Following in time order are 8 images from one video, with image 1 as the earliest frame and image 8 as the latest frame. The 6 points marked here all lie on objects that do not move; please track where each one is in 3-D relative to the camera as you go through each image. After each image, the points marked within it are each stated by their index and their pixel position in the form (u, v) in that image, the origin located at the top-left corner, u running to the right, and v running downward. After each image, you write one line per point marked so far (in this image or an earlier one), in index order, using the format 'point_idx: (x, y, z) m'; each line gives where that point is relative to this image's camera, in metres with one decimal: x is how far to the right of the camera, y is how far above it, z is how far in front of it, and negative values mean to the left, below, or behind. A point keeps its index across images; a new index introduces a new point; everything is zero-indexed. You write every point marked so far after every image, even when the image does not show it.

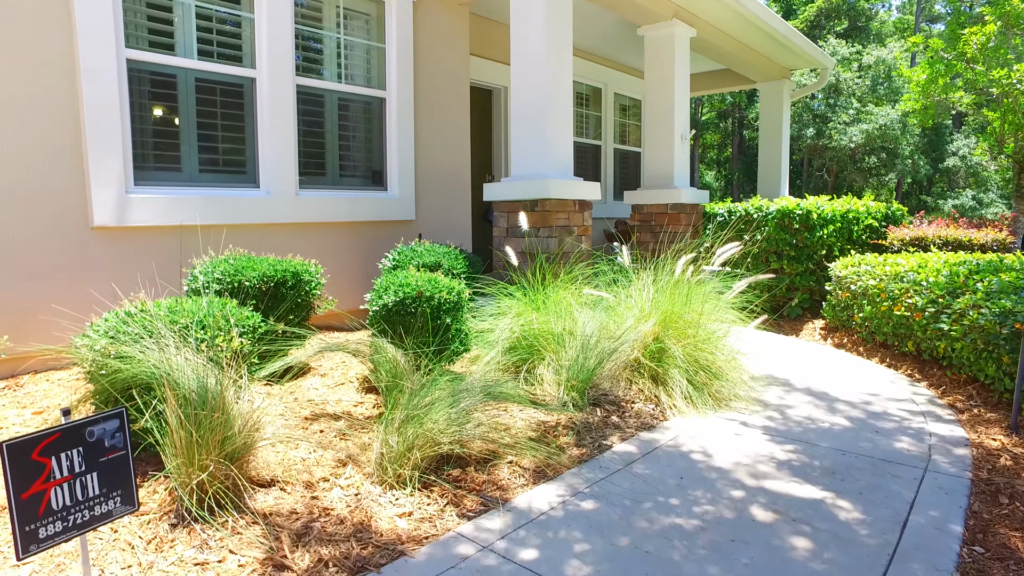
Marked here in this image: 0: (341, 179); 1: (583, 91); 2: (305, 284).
0: (-1.6, +1.0, +5.8) m
1: (+1.1, +3.0, +9.4) m
2: (-1.4, 0.0, +4.1) m
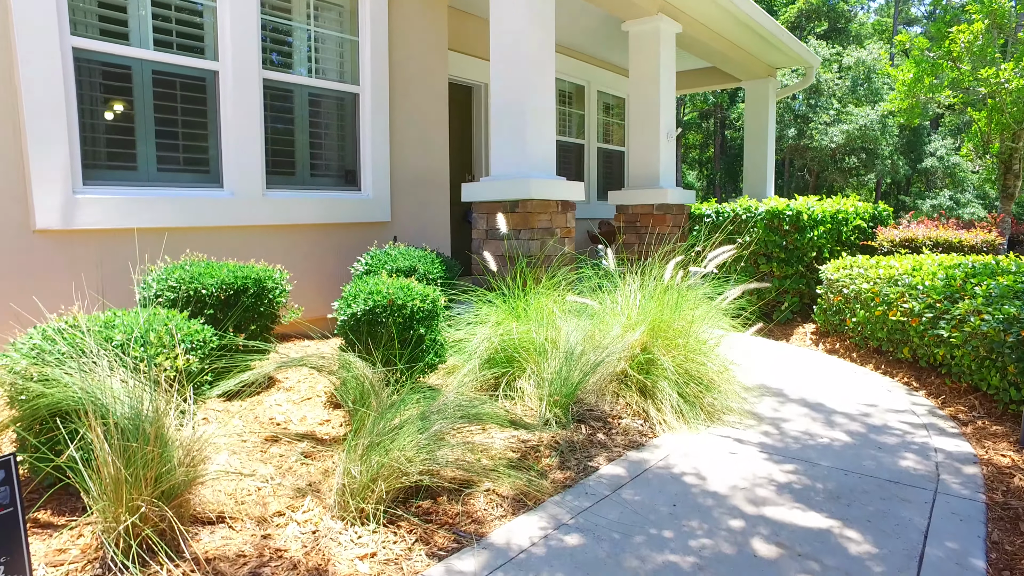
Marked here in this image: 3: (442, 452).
0: (-1.8, +0.9, +5.5) m
1: (+0.8, +3.0, +9.2) m
2: (-1.5, 0.0, +3.8) m
3: (-0.3, -0.7, +2.5) m
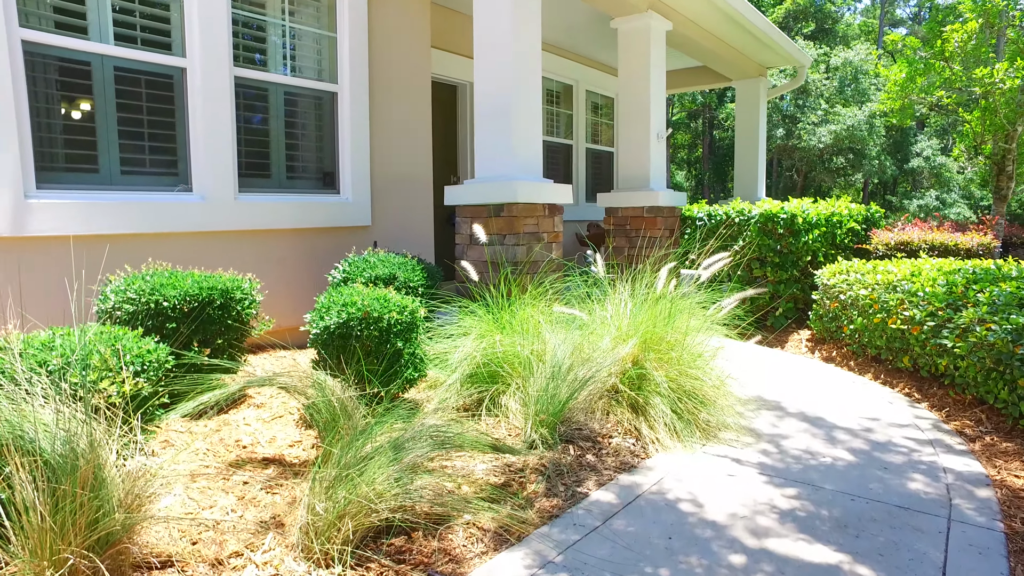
0: (-1.9, +0.9, +5.2) m
1: (+0.6, +2.9, +9.0) m
2: (-1.6, -0.1, +3.6) m
3: (-0.3, -0.7, +2.2) m
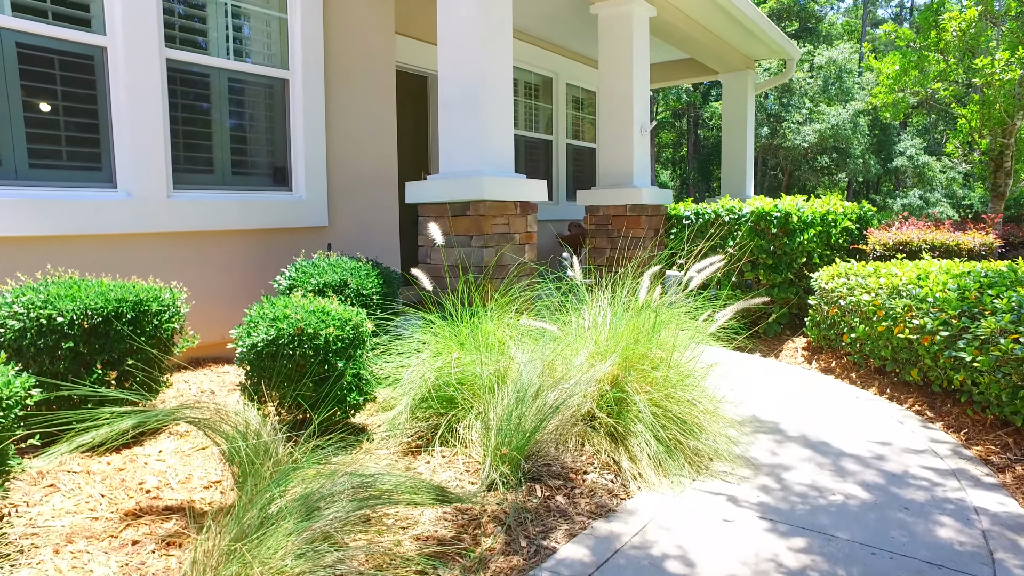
0: (-2.1, +0.8, +4.7) m
1: (+0.3, +2.8, +8.5) m
2: (-1.8, -0.1, +3.1) m
3: (-0.5, -0.8, +1.8) m
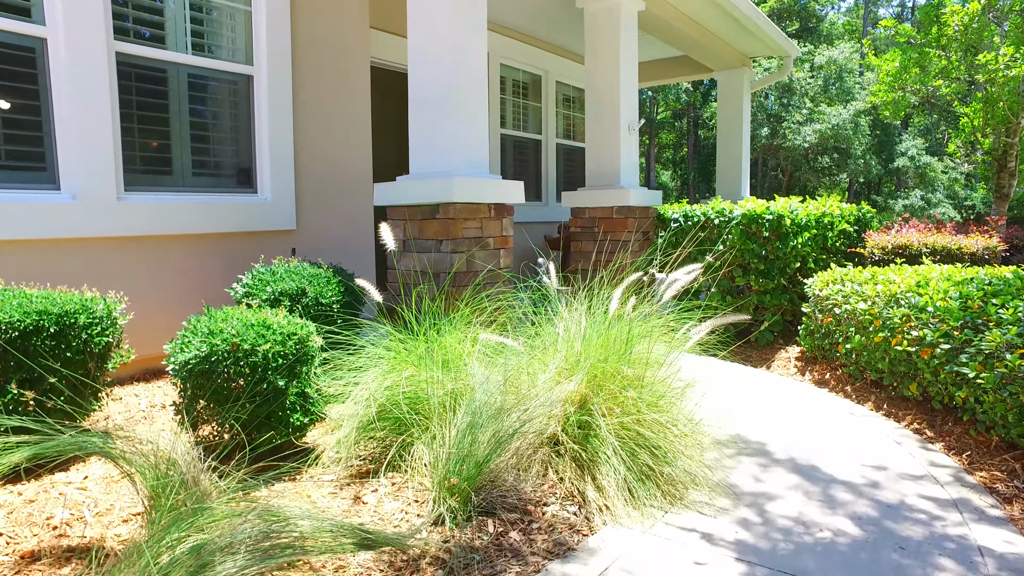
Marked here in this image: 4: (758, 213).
0: (-2.3, +0.8, +4.5) m
1: (+0.1, +2.8, +8.3) m
2: (-2.0, -0.2, +2.8) m
3: (-0.7, -0.8, +1.5) m
4: (+1.9, +0.6, +4.9) m
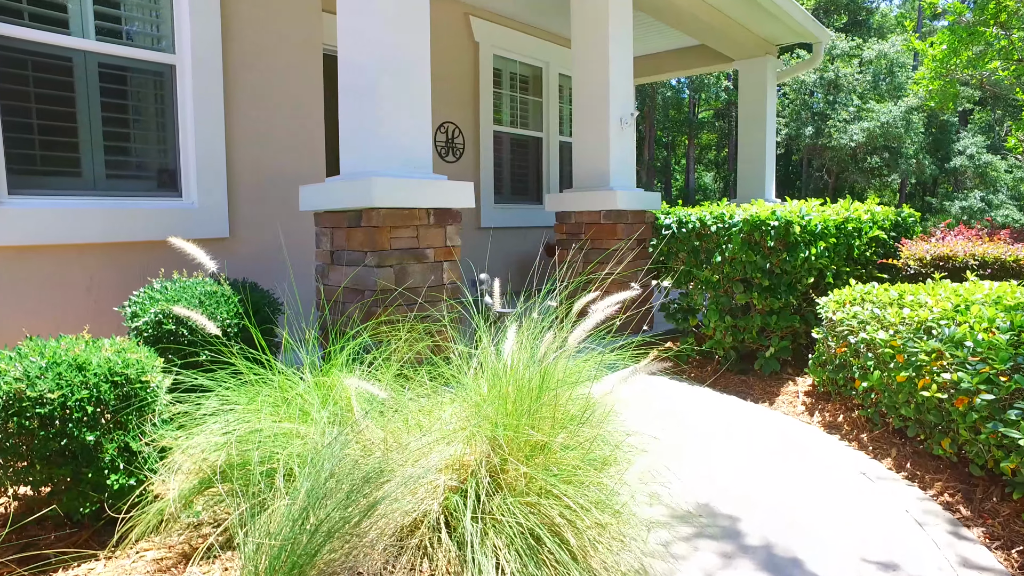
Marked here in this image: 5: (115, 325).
0: (-2.6, +0.7, +4.0) m
1: (+0.1, +2.7, +7.6) m
2: (-2.4, -0.3, +2.3) m
3: (-1.2, -0.9, +0.9) m
4: (+1.7, +0.5, +4.1) m
5: (-2.5, -0.2, +4.0) m
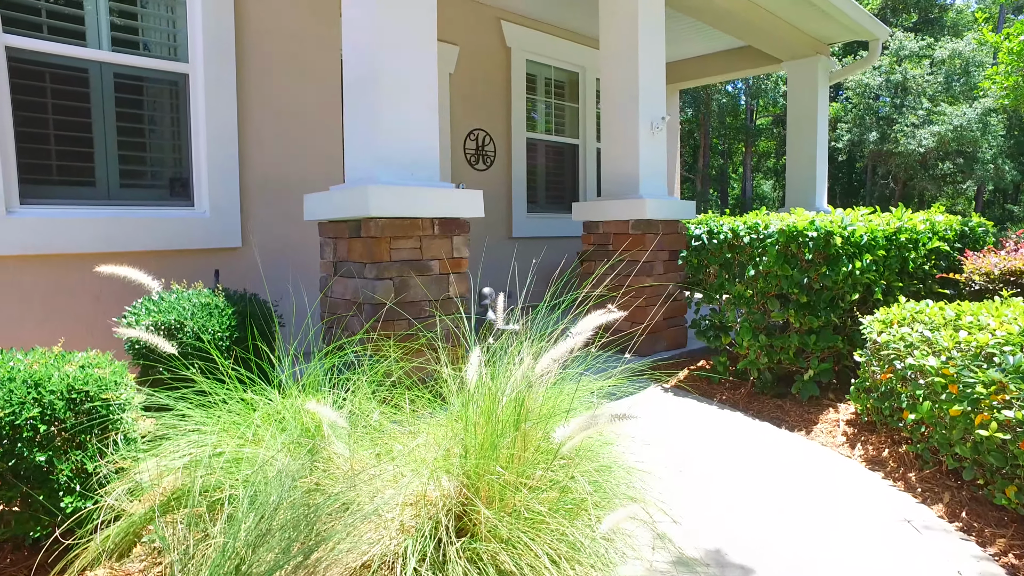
0: (-2.5, +0.6, +4.0) m
1: (+0.5, +2.5, +7.4) m
2: (-2.5, -0.3, +2.3) m
3: (-1.4, -0.9, +0.8) m
4: (+1.7, +0.4, +3.7) m
5: (-2.4, -0.3, +4.0) m
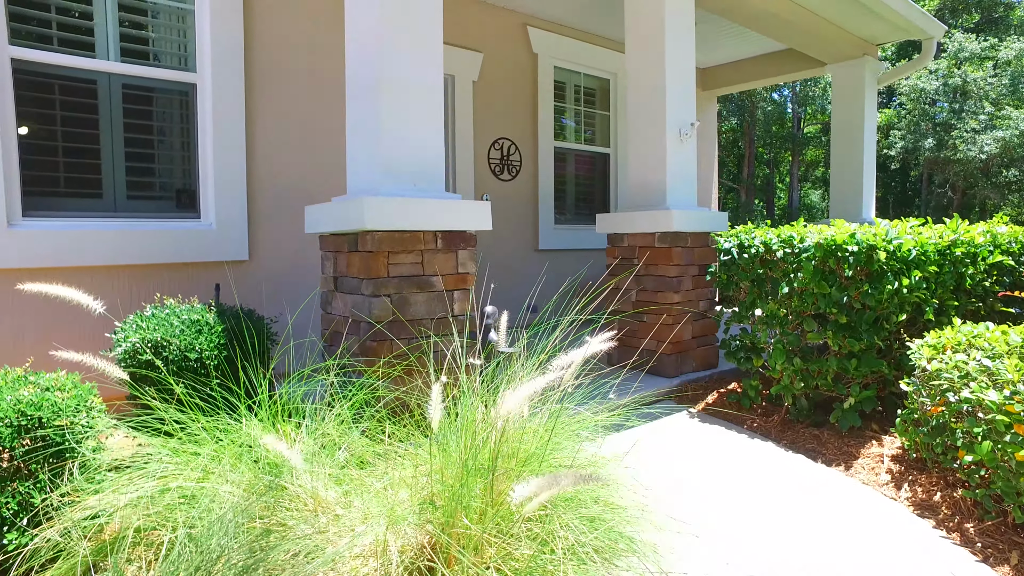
0: (-2.5, +0.5, +3.9) m
1: (+0.8, +2.4, +7.2) m
2: (-2.5, -0.4, +2.2) m
3: (-1.6, -1.0, +0.6) m
4: (+1.8, +0.3, +3.4) m
5: (-2.3, -0.4, +3.9) m
